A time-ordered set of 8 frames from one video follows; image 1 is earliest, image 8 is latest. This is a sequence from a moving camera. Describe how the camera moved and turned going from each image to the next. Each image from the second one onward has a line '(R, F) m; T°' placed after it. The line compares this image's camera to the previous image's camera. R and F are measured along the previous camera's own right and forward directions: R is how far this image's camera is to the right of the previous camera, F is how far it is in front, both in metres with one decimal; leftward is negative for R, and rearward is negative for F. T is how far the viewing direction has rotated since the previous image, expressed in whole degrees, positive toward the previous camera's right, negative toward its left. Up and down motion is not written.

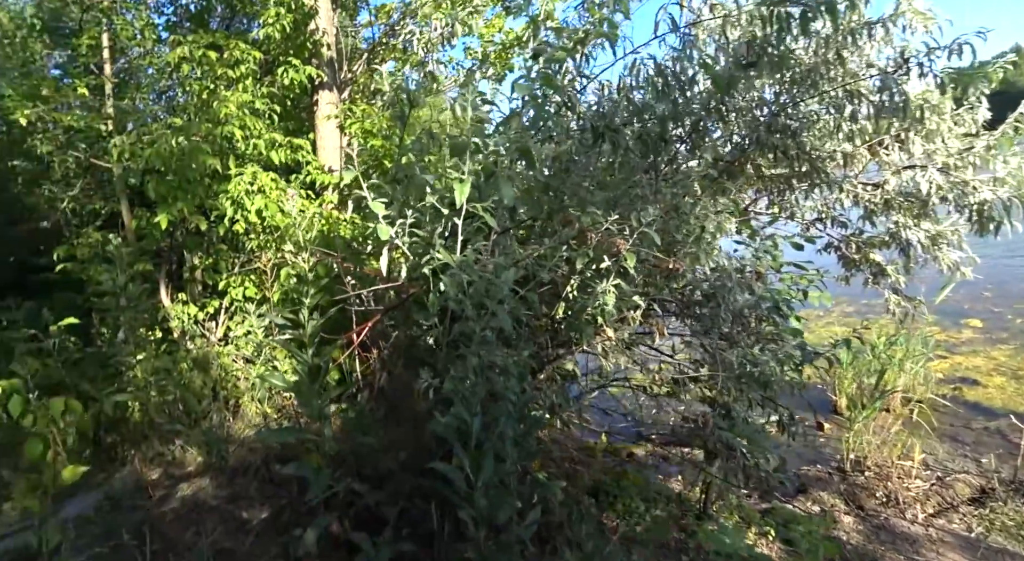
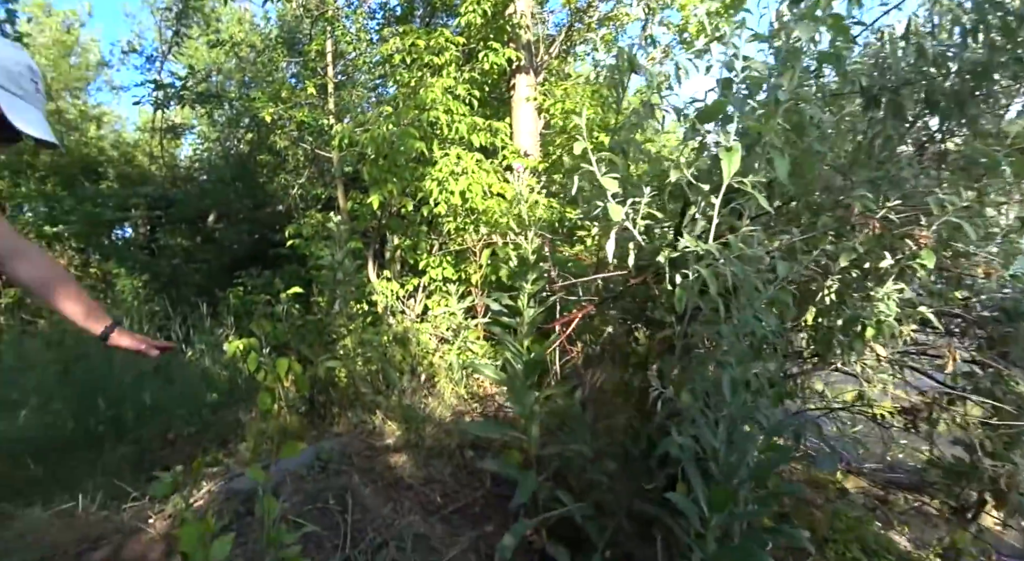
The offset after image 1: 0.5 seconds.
(-0.2, +0.2) m; -16°
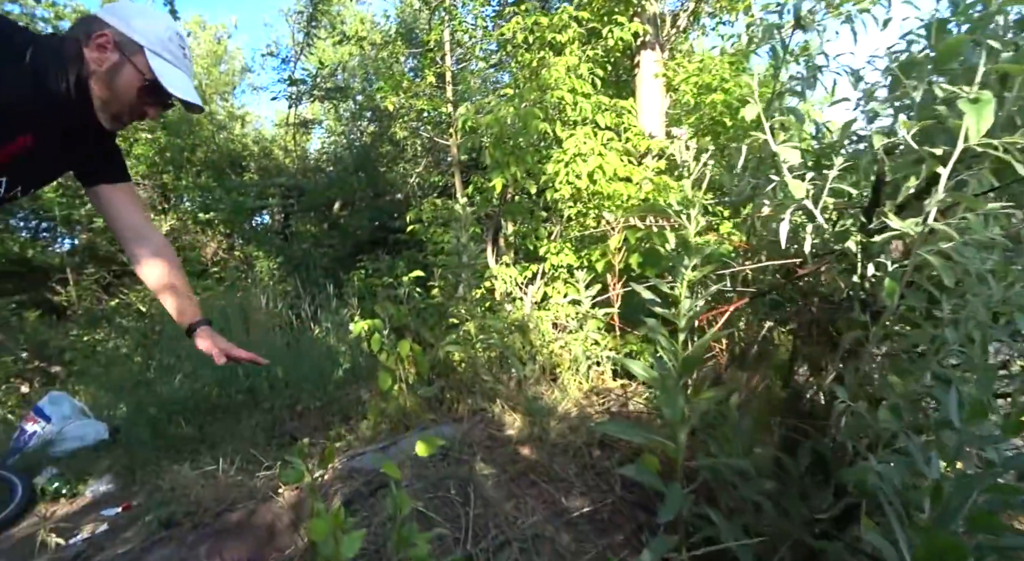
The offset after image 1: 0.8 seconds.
(-0.1, +0.1) m; -10°
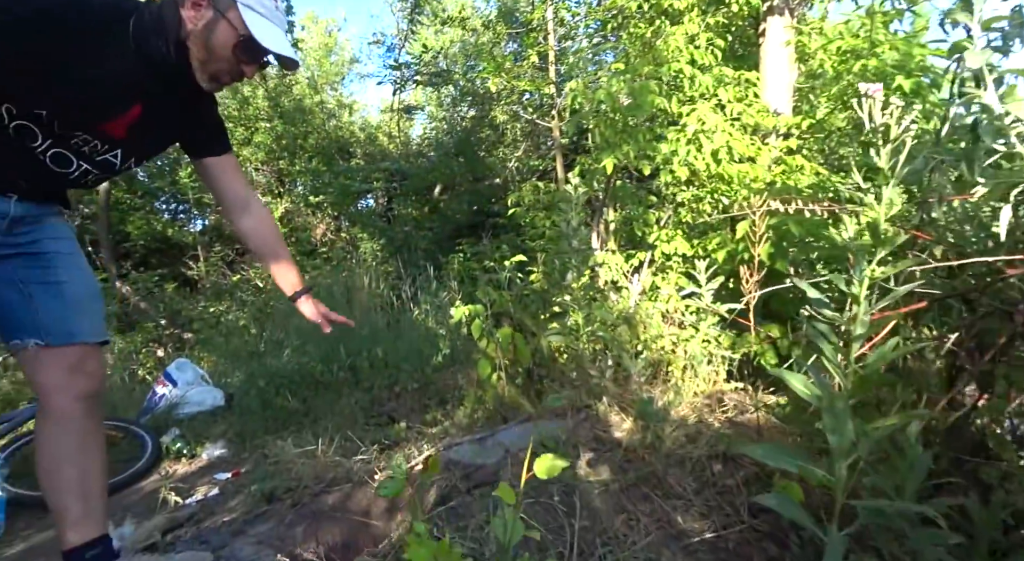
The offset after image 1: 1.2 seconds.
(-0.1, +0.2) m; -9°
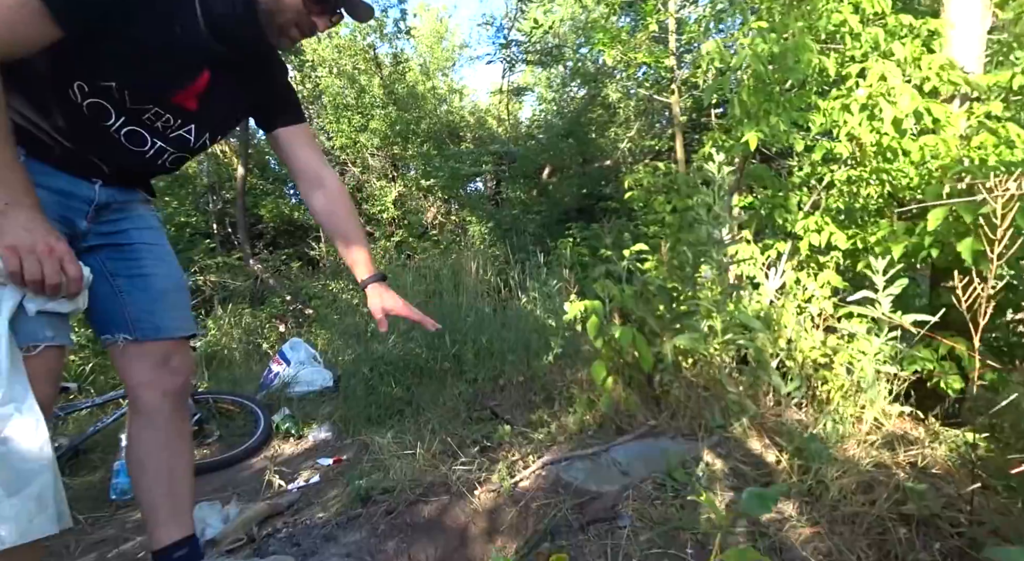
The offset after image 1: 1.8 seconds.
(0.0, +0.3) m; -10°
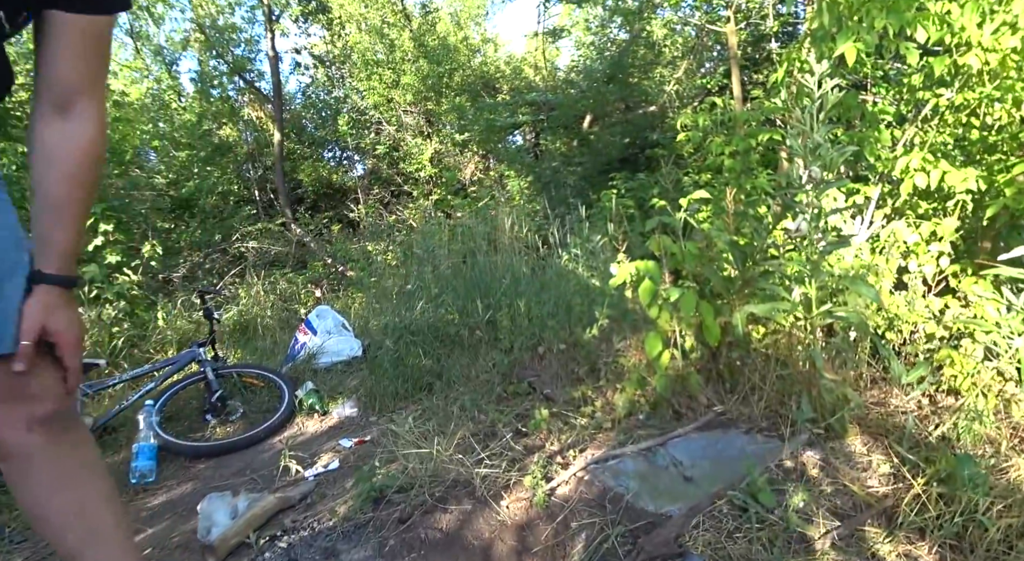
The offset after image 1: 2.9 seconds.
(0.0, +0.4) m; -4°
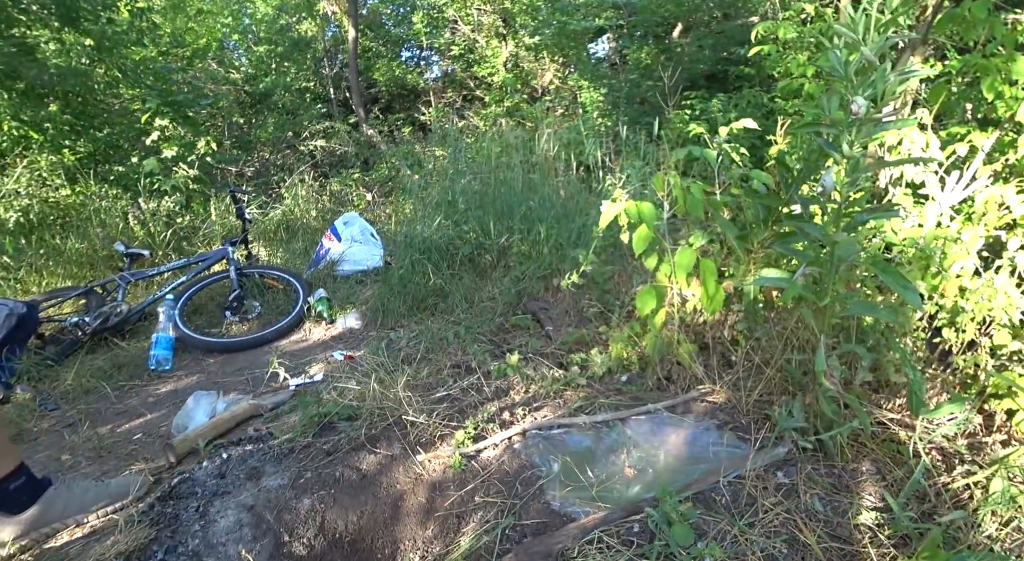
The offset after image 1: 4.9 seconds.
(+0.3, +0.3) m; -7°
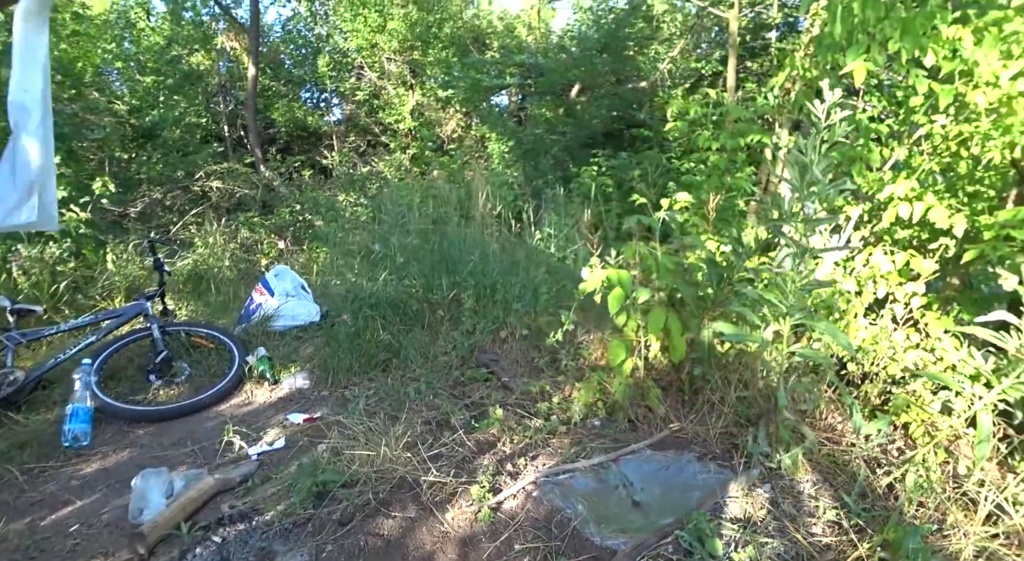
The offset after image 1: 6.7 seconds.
(-0.3, -0.2) m; +11°
